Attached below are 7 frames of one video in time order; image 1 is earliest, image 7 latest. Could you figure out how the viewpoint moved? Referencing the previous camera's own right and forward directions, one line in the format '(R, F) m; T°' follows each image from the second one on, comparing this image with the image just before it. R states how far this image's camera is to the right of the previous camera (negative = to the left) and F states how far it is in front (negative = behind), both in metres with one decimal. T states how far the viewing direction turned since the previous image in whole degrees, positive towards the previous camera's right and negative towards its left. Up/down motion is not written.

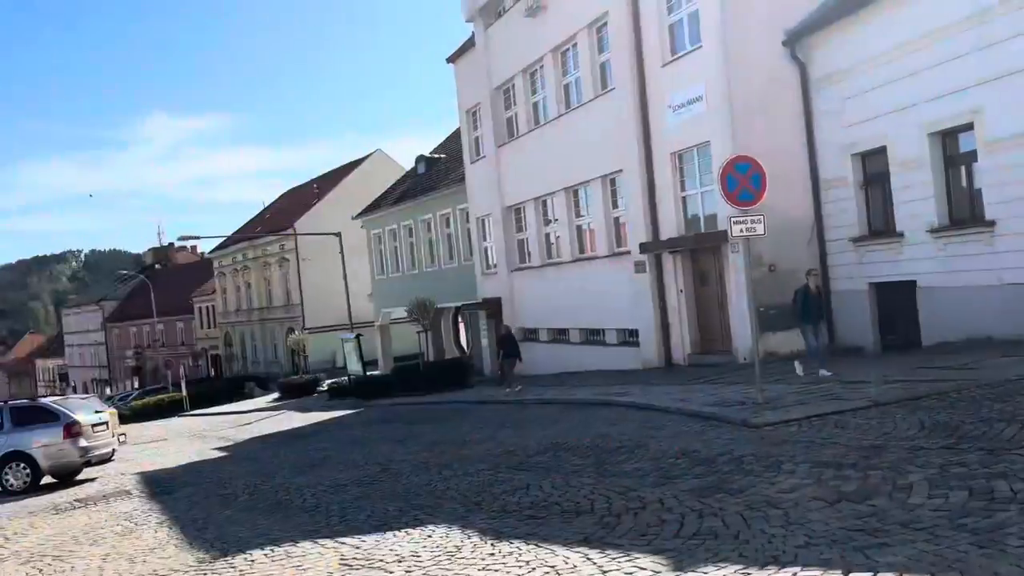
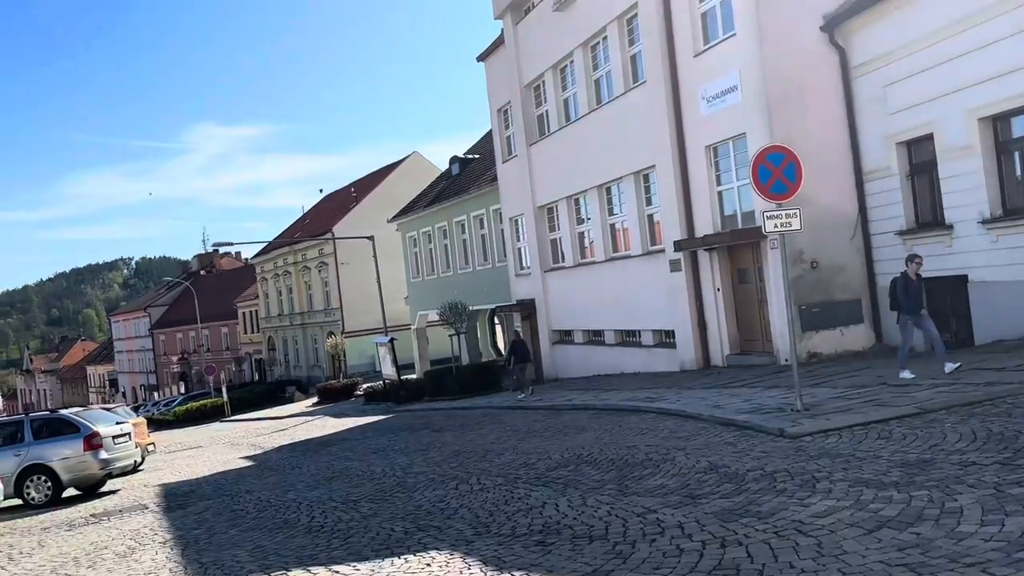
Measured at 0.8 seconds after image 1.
(+0.3, +0.5) m; -3°
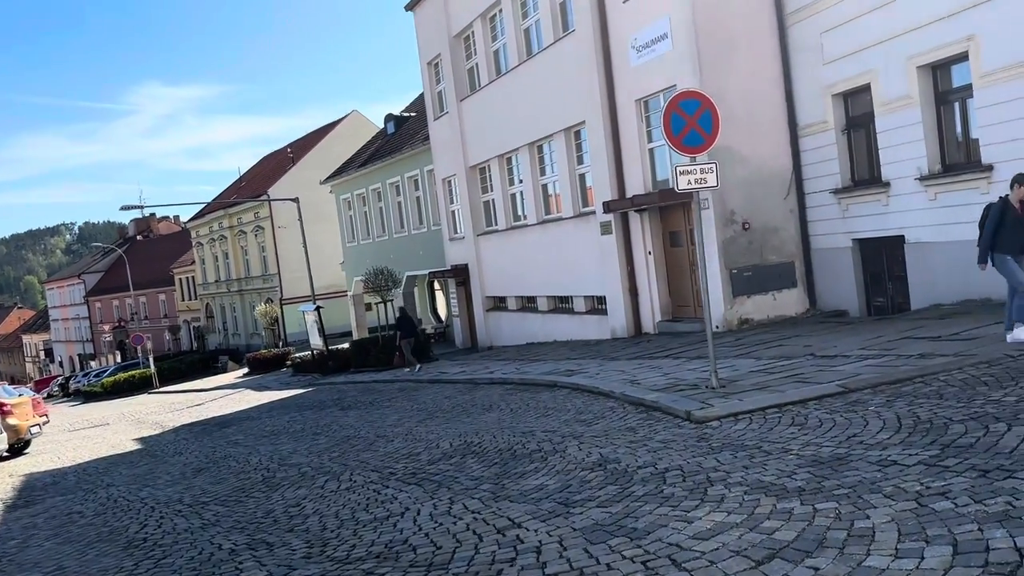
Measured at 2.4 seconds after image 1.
(+0.8, +1.1) m; +3°
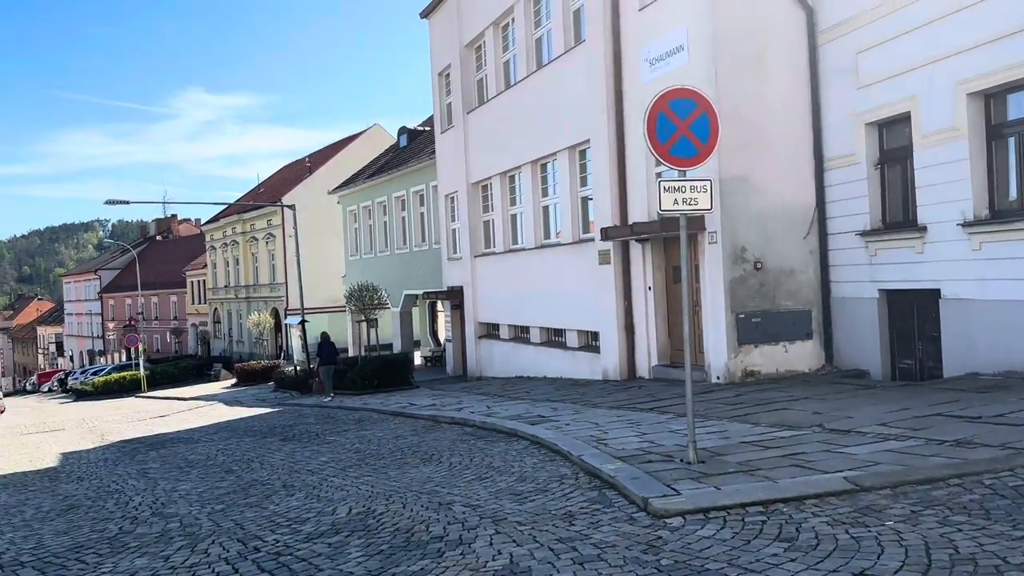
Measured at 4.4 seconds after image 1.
(+0.7, +1.7) m; -2°
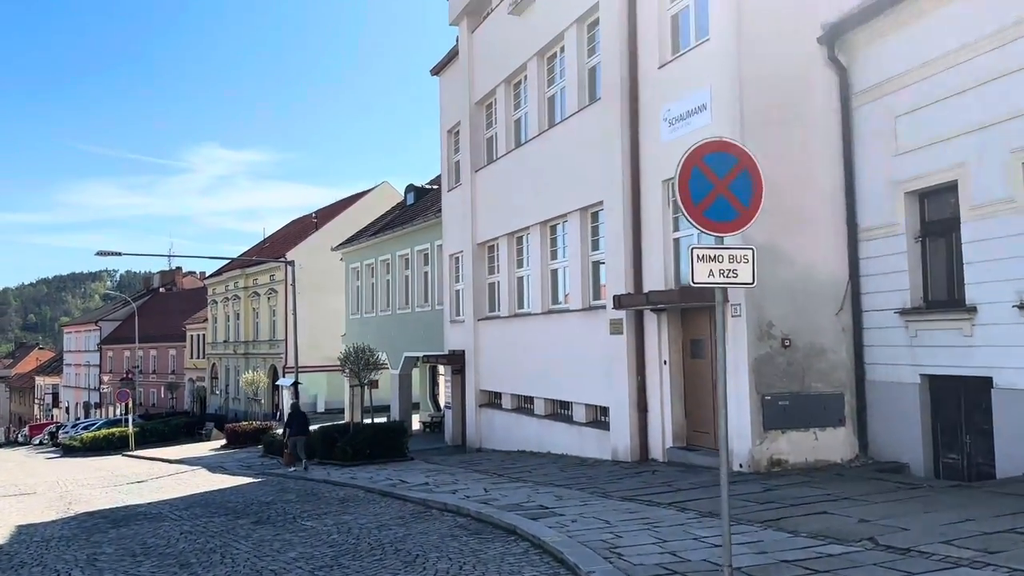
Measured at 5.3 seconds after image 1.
(0.0, +1.1) m; 0°
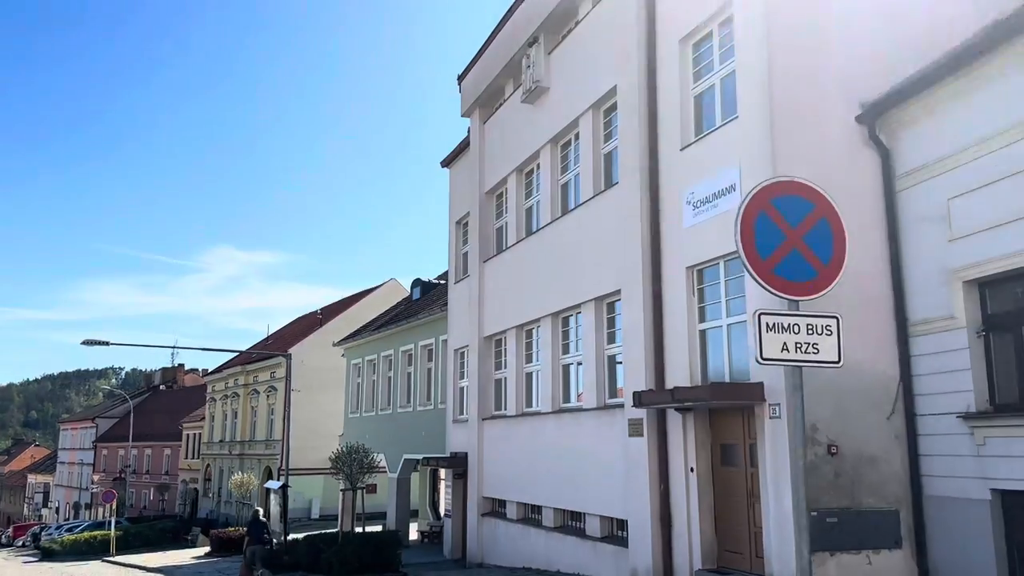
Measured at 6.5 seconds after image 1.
(0.0, +1.3) m; -1°
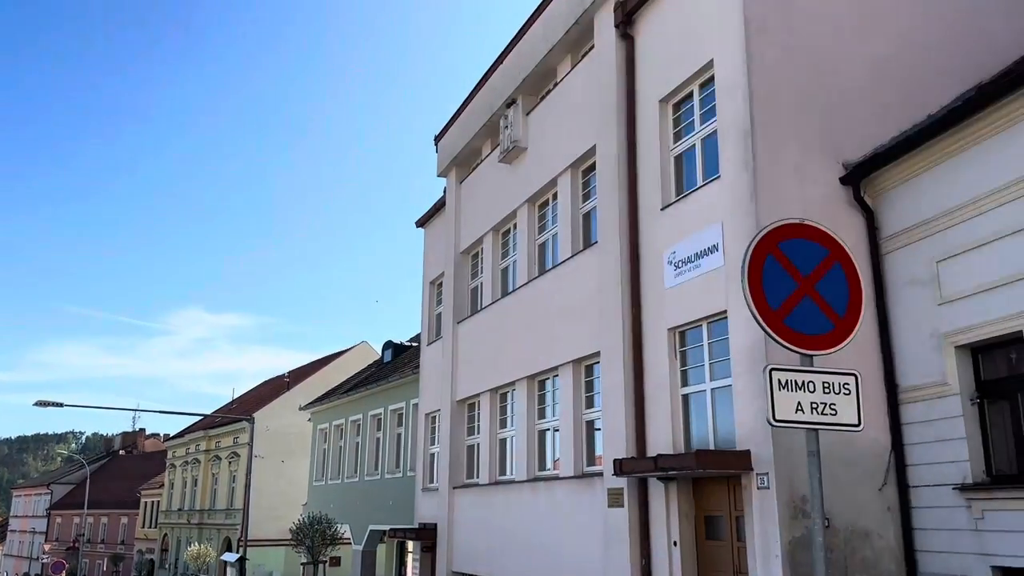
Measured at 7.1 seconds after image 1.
(0.0, +0.5) m; +2°
